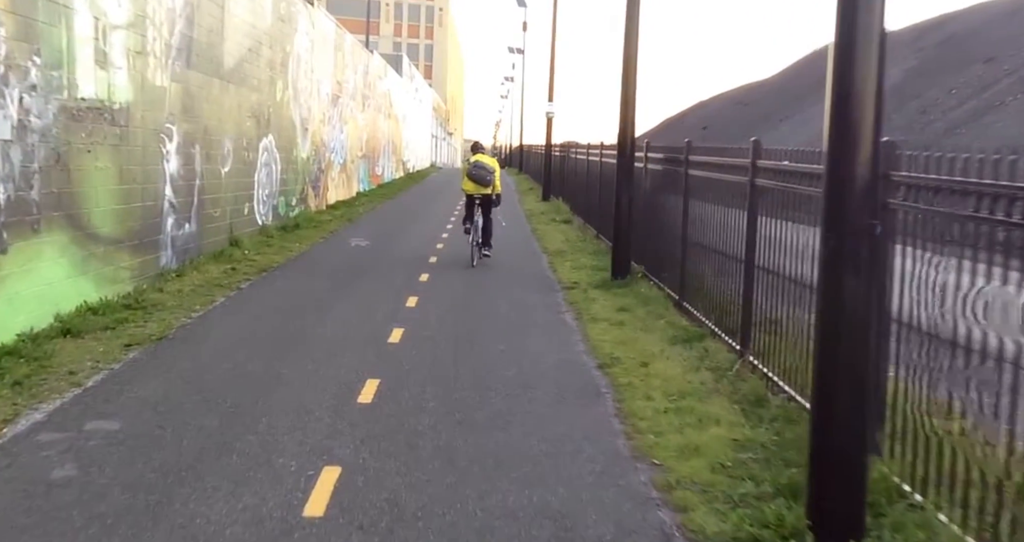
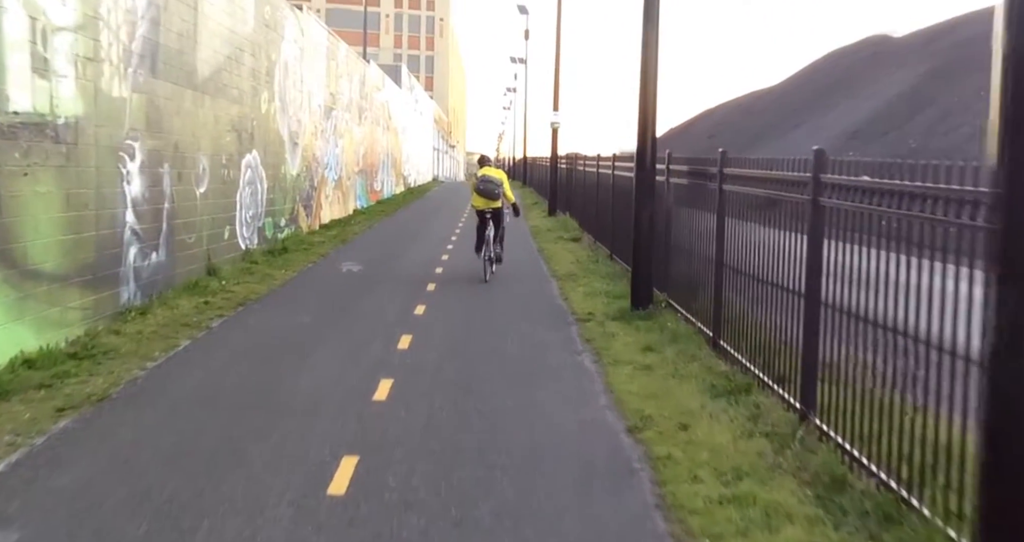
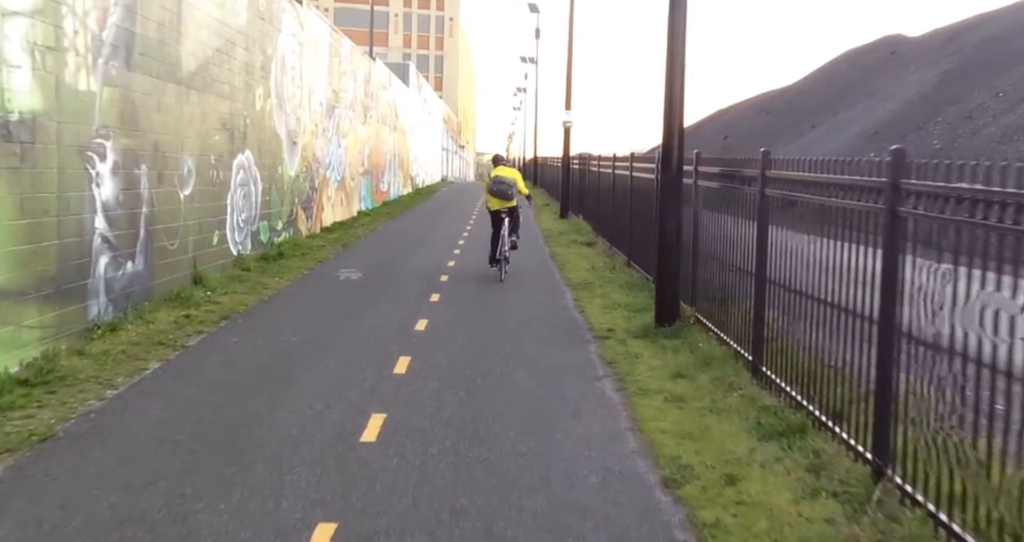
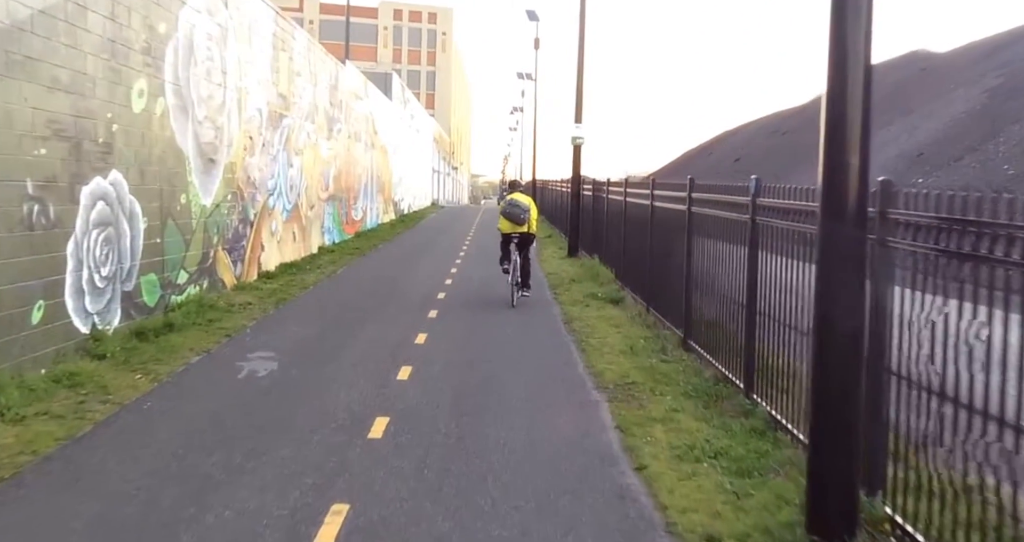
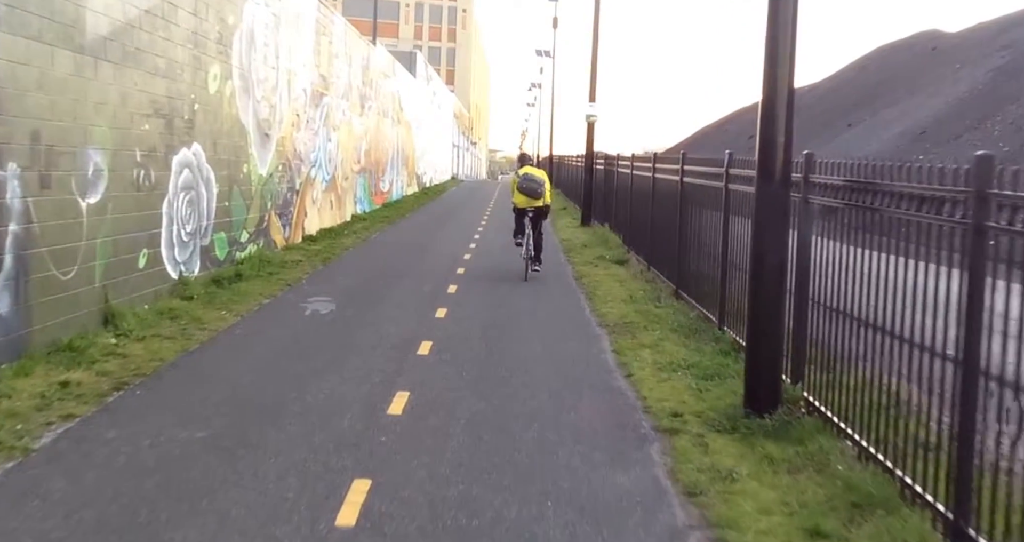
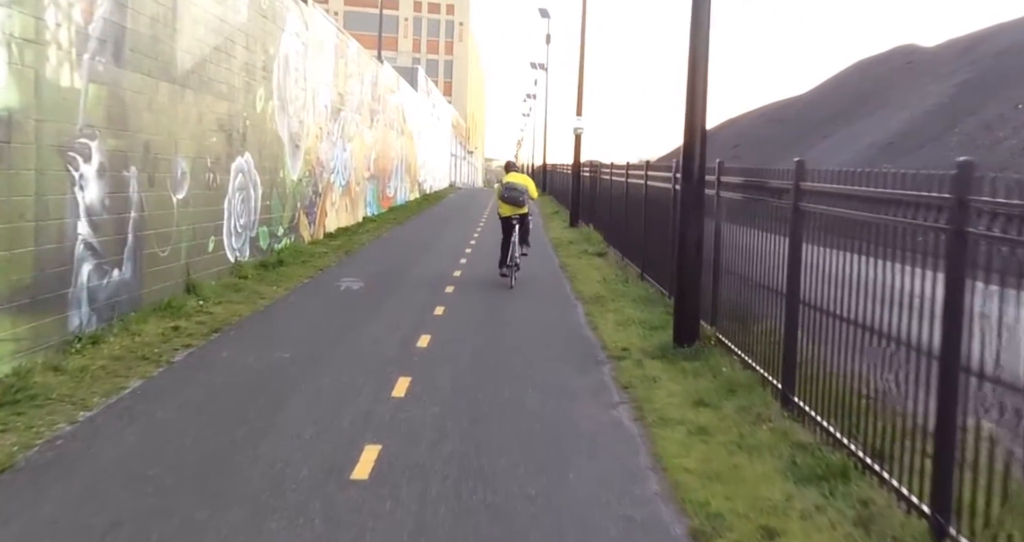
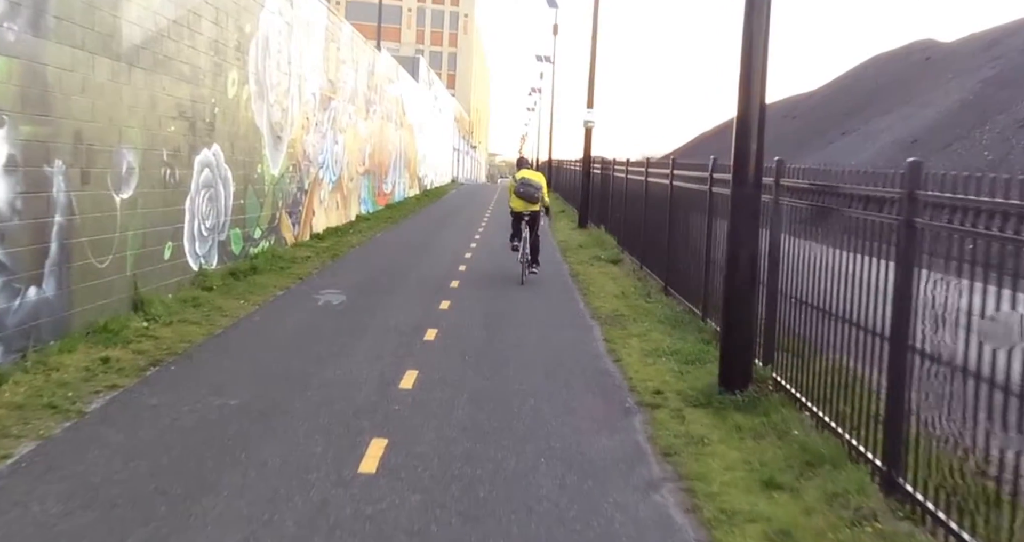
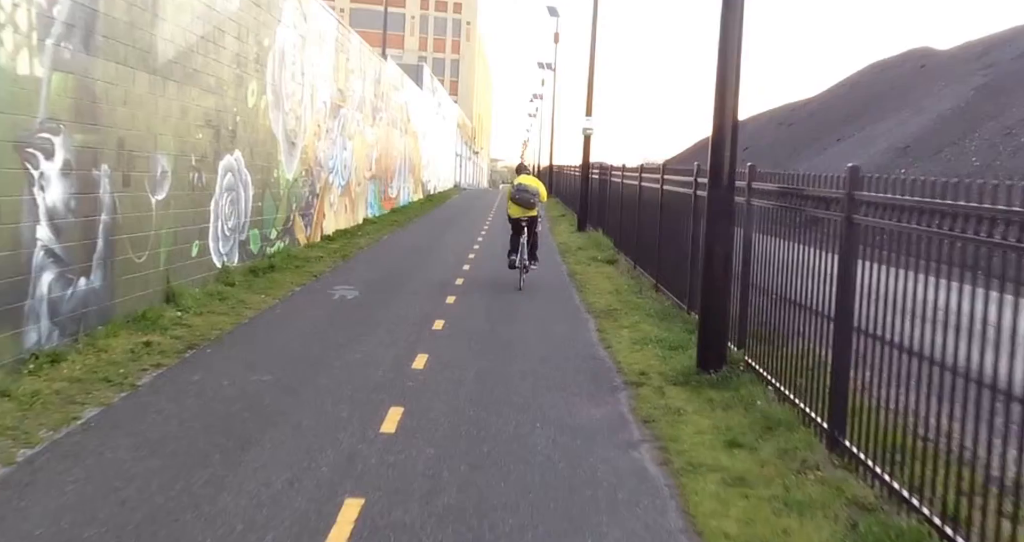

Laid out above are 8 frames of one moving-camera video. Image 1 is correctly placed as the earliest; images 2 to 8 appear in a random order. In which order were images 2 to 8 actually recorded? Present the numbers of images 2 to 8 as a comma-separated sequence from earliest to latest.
2, 3, 6, 8, 7, 5, 4
